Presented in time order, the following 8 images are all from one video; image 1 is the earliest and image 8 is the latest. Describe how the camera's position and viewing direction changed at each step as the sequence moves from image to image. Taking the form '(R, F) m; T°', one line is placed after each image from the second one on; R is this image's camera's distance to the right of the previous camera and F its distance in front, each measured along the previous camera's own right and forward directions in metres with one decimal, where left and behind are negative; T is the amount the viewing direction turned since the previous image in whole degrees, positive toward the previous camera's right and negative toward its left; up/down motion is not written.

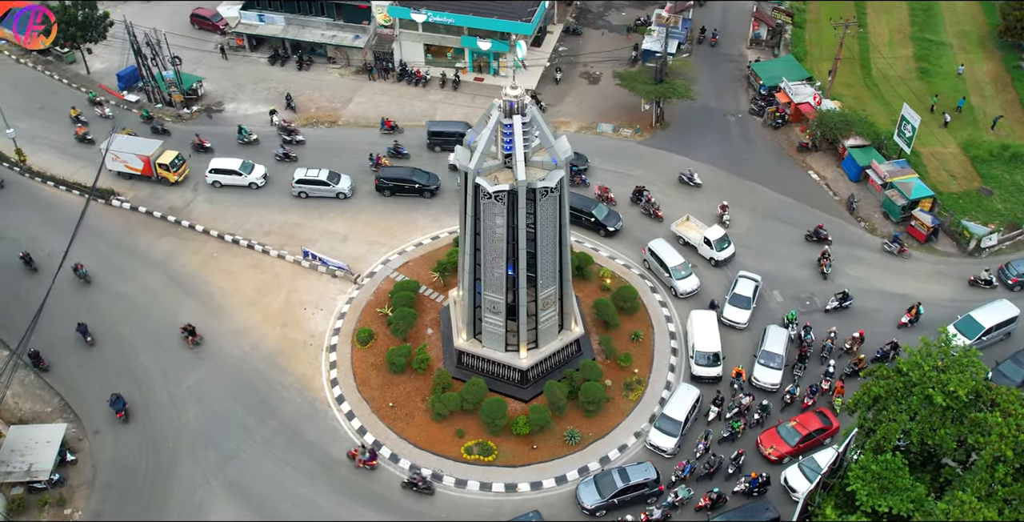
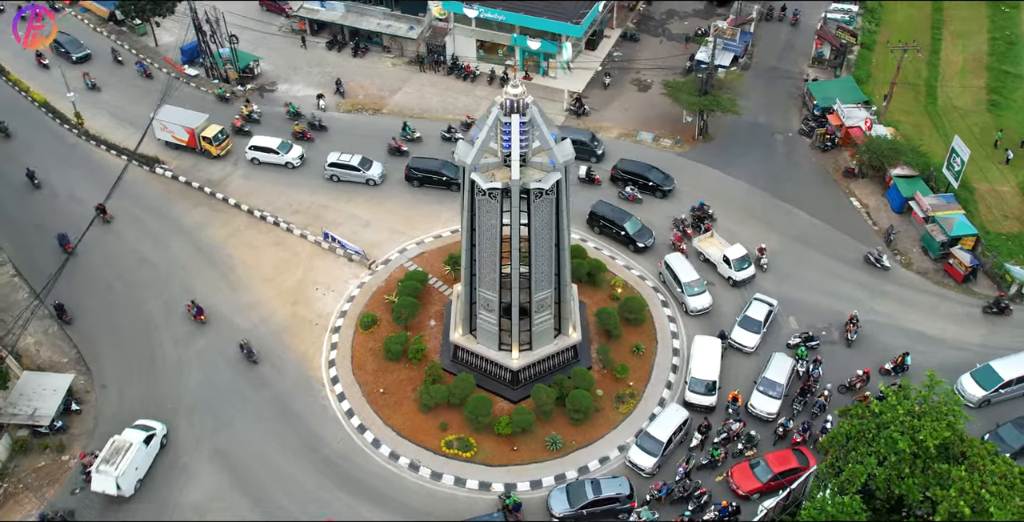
(+3.8, +0.4) m; -5°
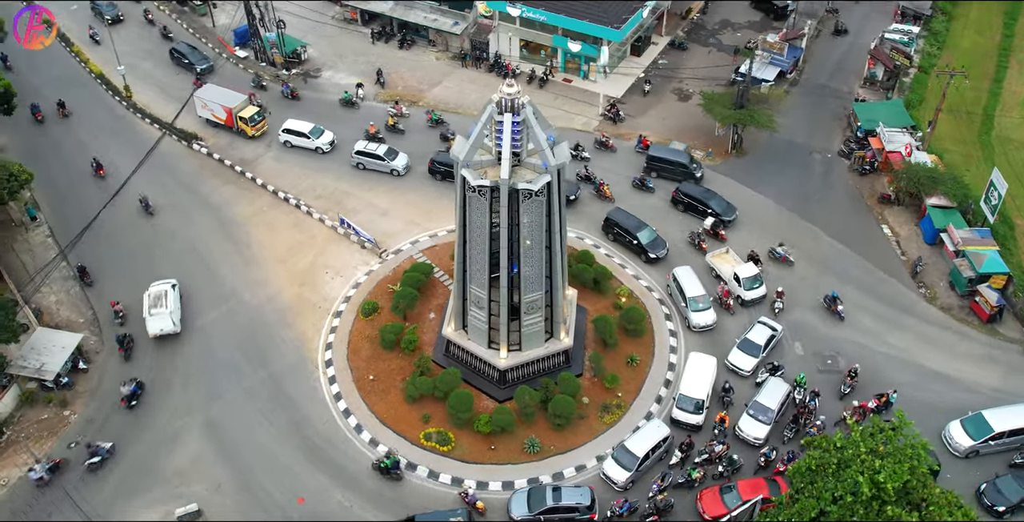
(+3.6, +0.3) m; -5°
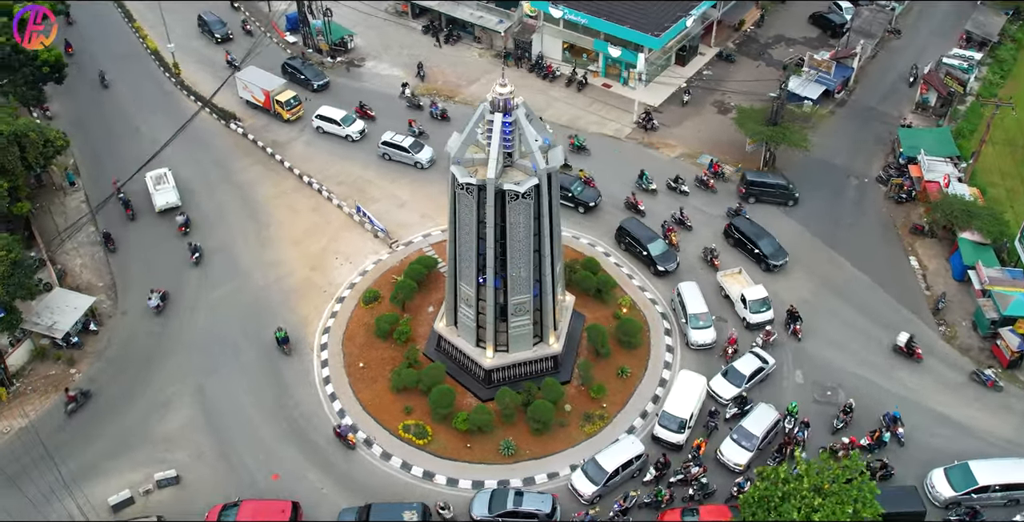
(+3.7, +0.3) m; -5°
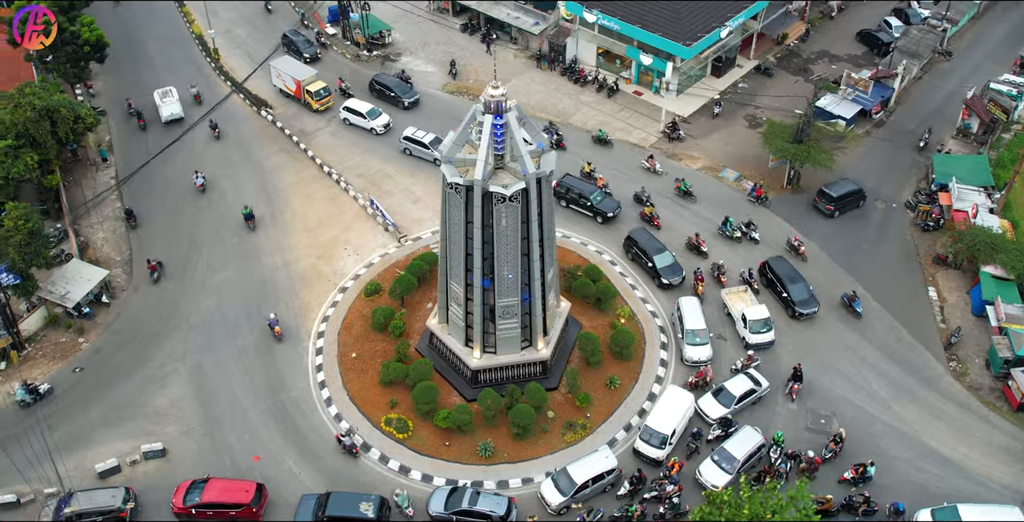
(+3.1, +0.1) m; -4°
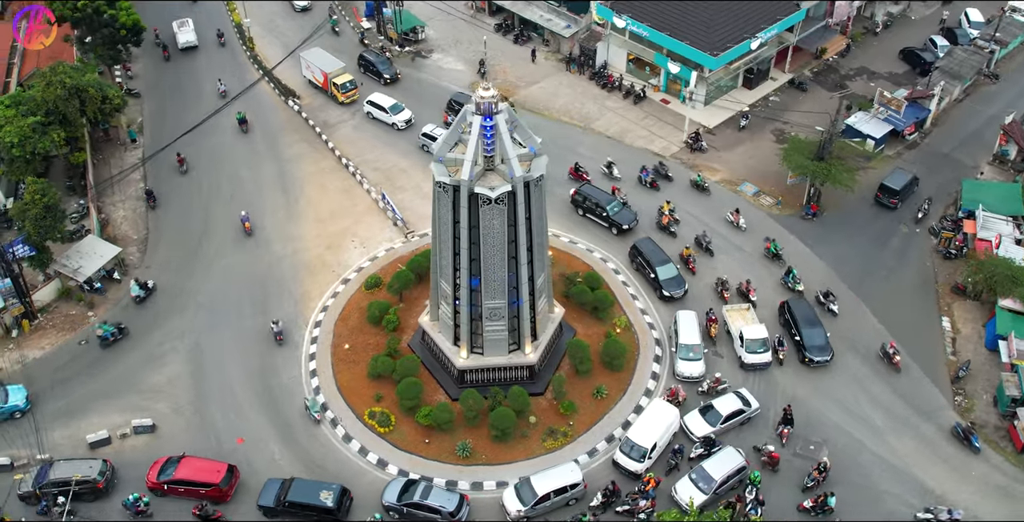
(+3.0, +0.2) m; -4°
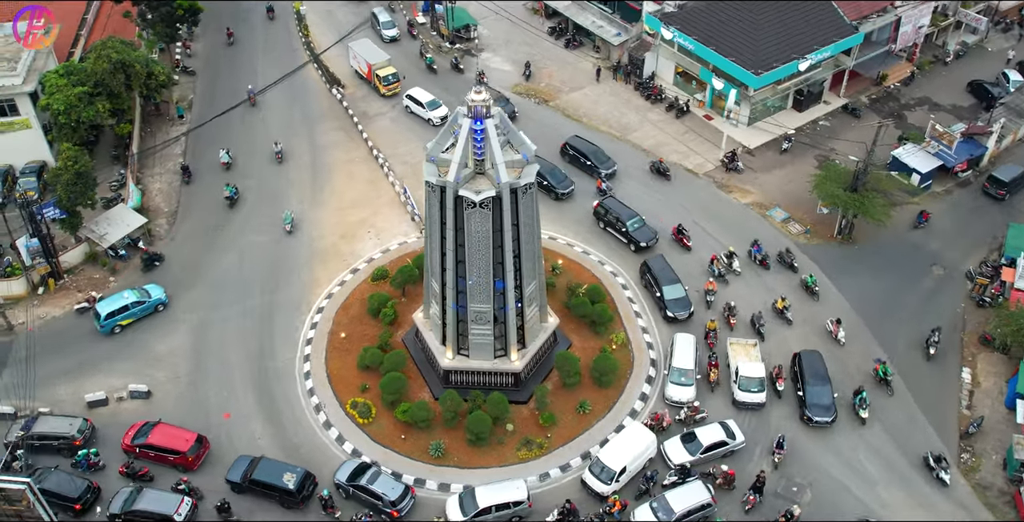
(+4.1, +0.4) m; -5°
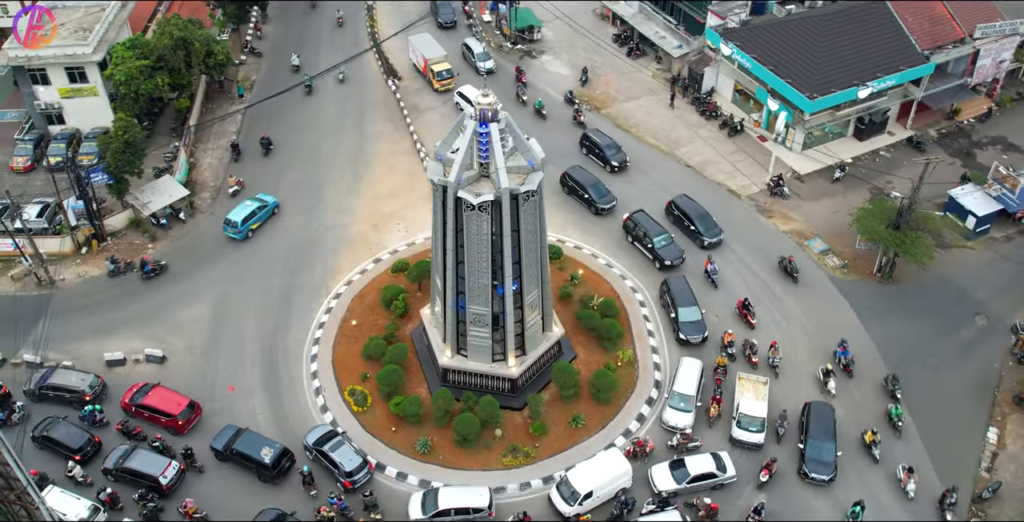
(+3.7, +0.3) m; -6°
